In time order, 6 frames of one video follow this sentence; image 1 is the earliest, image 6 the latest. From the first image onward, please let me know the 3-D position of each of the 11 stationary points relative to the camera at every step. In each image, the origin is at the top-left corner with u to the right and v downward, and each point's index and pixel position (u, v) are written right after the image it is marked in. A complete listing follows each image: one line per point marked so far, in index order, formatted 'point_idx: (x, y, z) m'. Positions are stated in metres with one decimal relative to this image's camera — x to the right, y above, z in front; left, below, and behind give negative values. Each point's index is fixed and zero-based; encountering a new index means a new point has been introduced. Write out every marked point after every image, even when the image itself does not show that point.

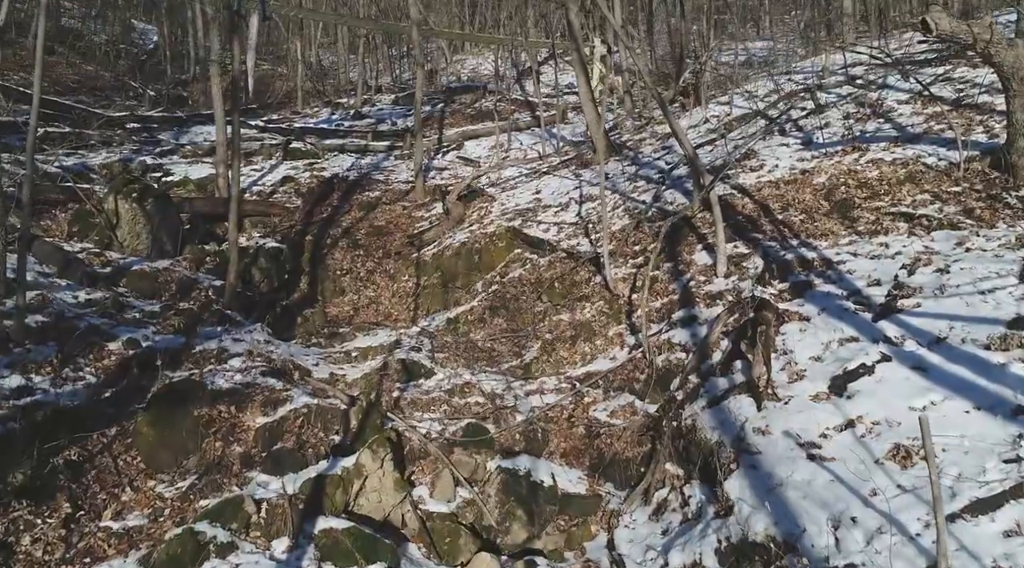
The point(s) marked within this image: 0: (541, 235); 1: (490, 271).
0: (+0.6, +0.9, +17.6) m
1: (-0.4, +0.2, +17.5) m
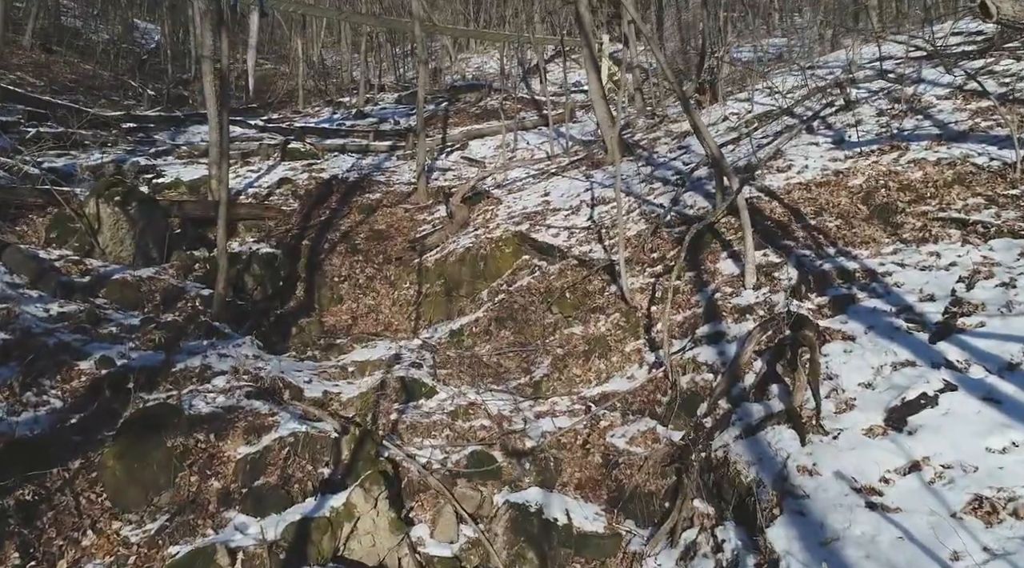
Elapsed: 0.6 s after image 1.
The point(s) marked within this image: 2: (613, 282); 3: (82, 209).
0: (+0.7, +0.8, +16.6) m
1: (-0.3, +0.1, +16.5) m
2: (+1.5, 0.0, +13.9) m
3: (-8.0, +1.4, +17.8) m
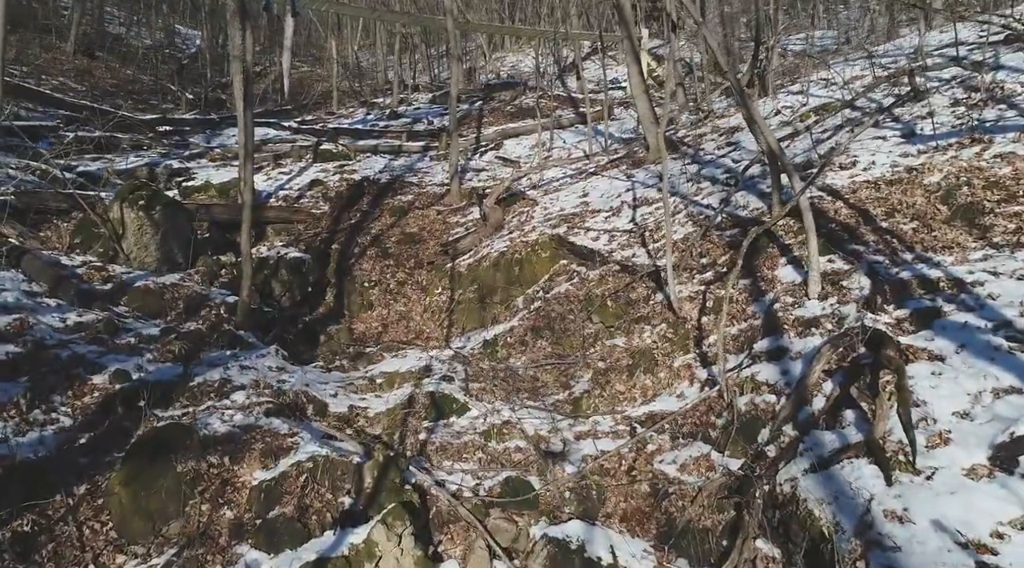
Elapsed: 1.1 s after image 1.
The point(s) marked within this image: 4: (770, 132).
0: (+1.4, +0.7, +15.6) m
1: (+0.3, 0.0, +15.5) m
2: (+2.0, -0.1, +12.9) m
3: (-7.4, +1.3, +17.2) m
4: (+3.0, +1.8, +11.1) m
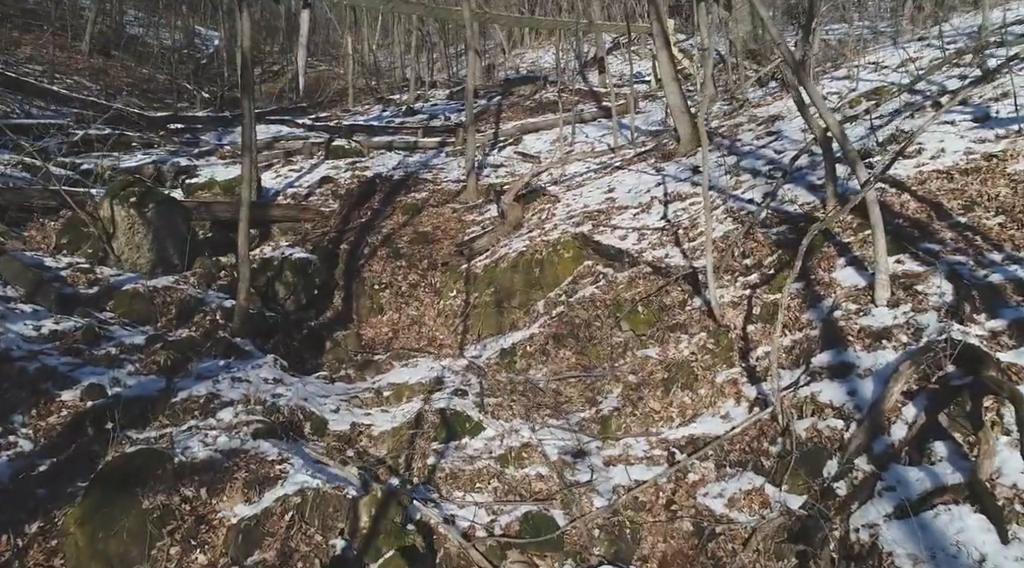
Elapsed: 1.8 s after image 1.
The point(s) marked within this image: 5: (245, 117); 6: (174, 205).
0: (+1.7, +0.6, +14.3) m
1: (+0.6, -0.1, +14.2) m
2: (+2.3, -0.1, +11.5) m
3: (-7.0, +1.2, +16.0) m
4: (+3.2, +1.7, +9.7) m
5: (-4.7, +3.0, +16.5) m
6: (-5.8, +1.4, +16.3) m
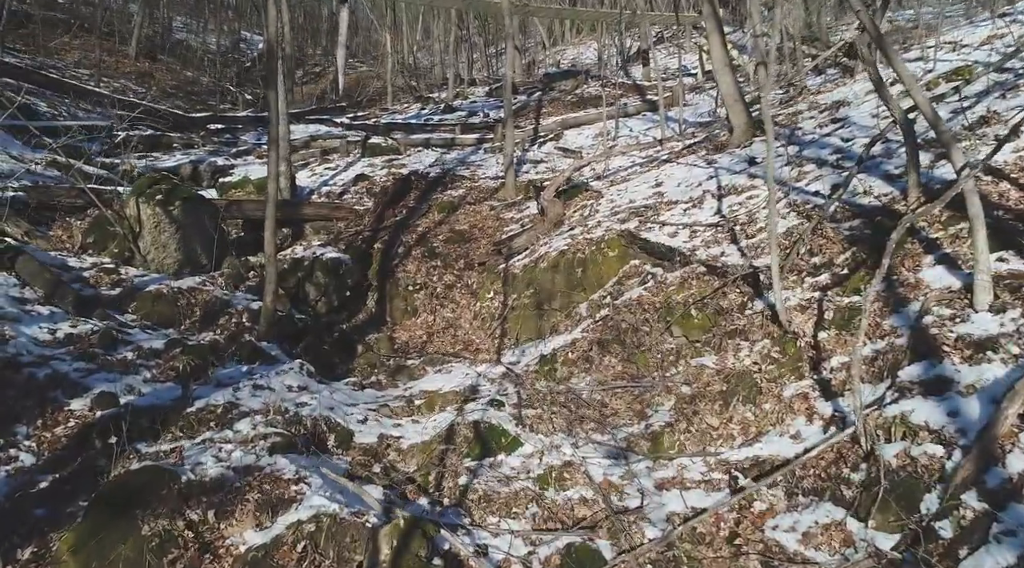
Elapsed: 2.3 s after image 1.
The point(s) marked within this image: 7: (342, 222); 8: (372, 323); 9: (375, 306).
0: (+2.2, +0.6, +13.2) m
1: (+1.2, -0.1, +13.2) m
2: (+2.7, -0.1, +10.5) m
3: (-6.4, +1.2, +15.3) m
4: (+3.6, +1.7, +8.6) m
5: (-4.0, +3.0, +15.7) m
6: (-5.1, +1.3, +15.6) m
7: (-3.5, +1.3, +19.4) m
8: (-2.4, -0.7, +16.6) m
9: (-2.5, -0.4, +16.9) m
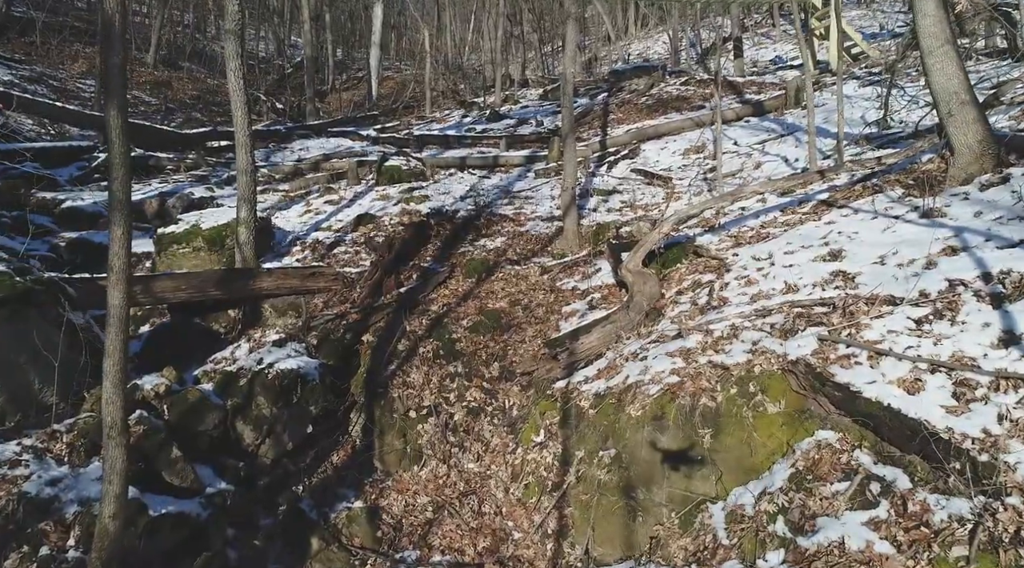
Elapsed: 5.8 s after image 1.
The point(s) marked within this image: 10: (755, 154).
0: (+2.7, -0.8, +6.4) m
1: (+1.7, -1.5, +6.4) m
2: (+3.0, -1.5, +3.6) m
3: (-5.8, -0.2, +9.0) m
4: (+3.8, +0.4, +1.7) m
5: (-3.4, +1.5, +9.3) m
6: (-4.5, -0.1, +9.2) m
7: (-2.7, -0.2, +12.9) m
8: (-1.8, -2.1, +10.1) m
9: (-1.8, -1.8, +10.3) m
10: (+4.1, +2.1, +15.4) m
